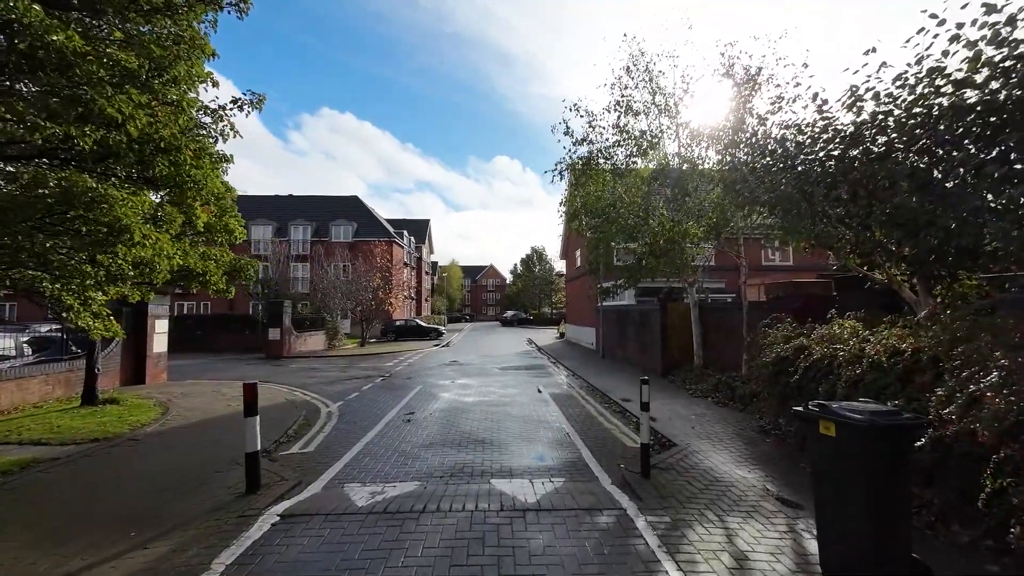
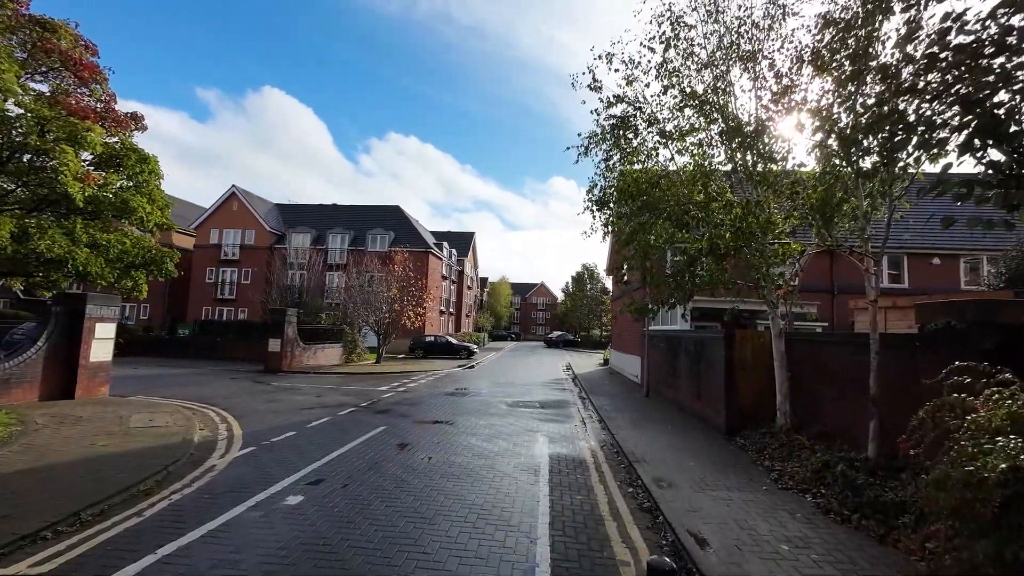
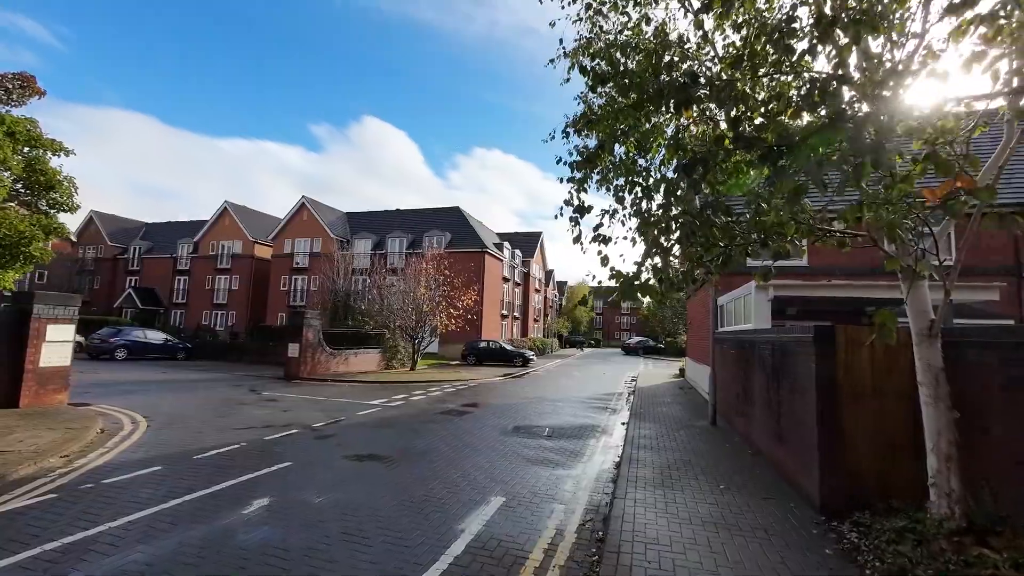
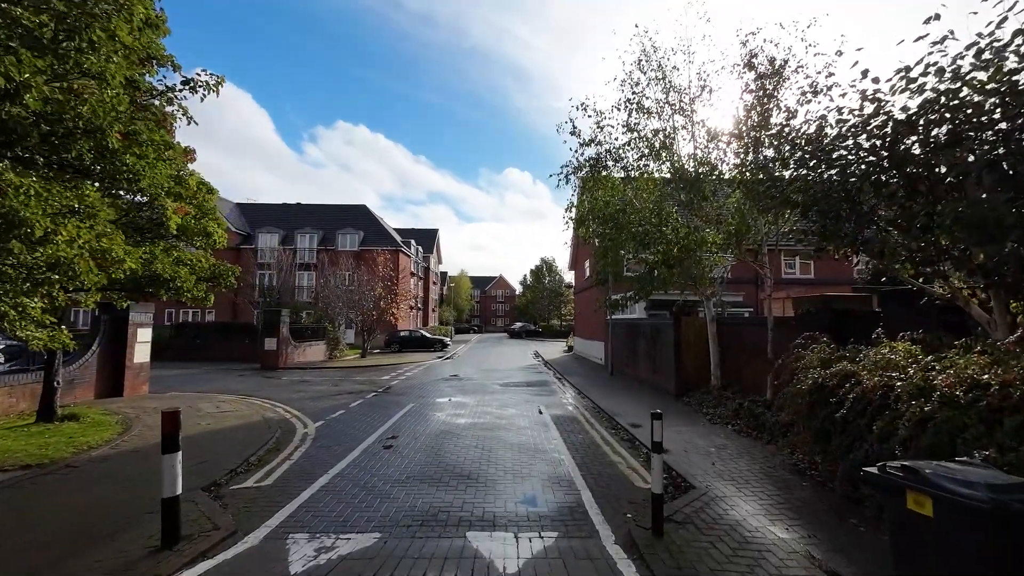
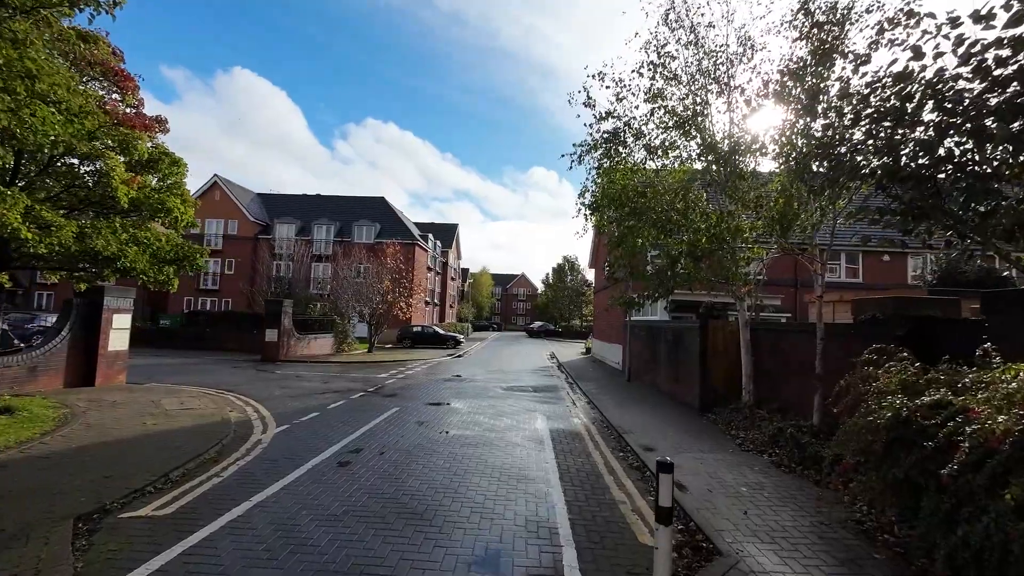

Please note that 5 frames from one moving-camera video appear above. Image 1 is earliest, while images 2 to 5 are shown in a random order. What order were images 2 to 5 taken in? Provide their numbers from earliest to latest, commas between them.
4, 5, 2, 3
